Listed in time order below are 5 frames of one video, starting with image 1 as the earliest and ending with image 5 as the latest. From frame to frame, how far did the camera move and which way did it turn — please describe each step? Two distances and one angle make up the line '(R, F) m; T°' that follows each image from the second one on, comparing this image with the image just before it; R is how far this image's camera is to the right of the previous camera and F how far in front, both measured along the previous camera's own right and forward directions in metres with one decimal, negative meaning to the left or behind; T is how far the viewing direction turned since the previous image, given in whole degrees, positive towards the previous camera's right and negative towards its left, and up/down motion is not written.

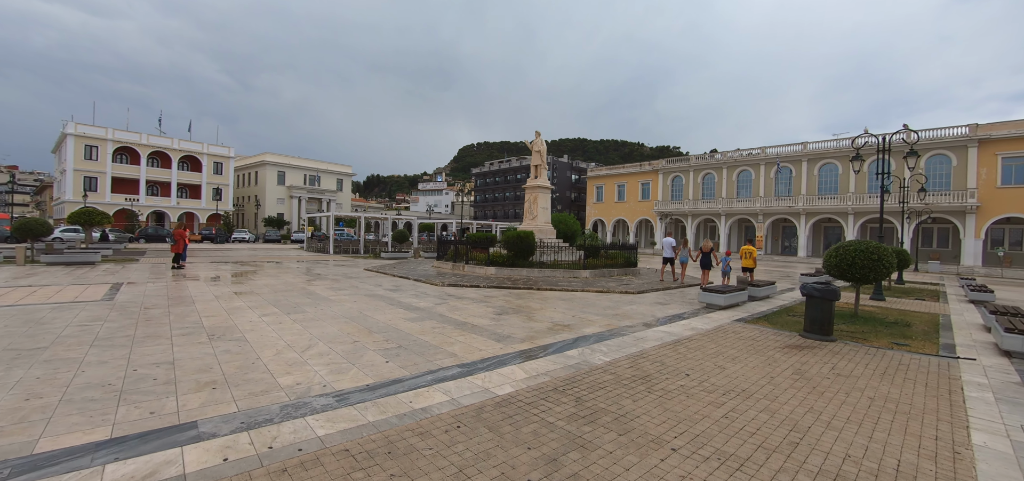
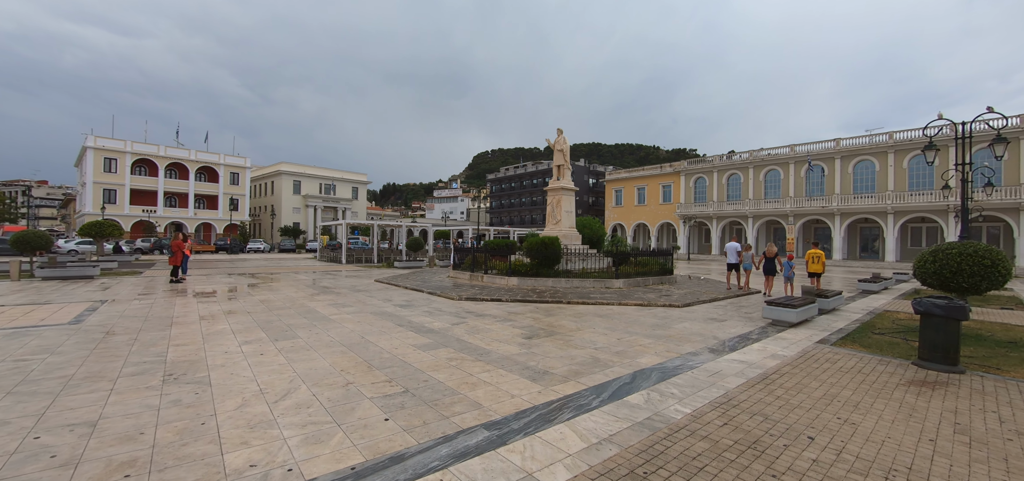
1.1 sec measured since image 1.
(-0.3, +1.3) m; -2°
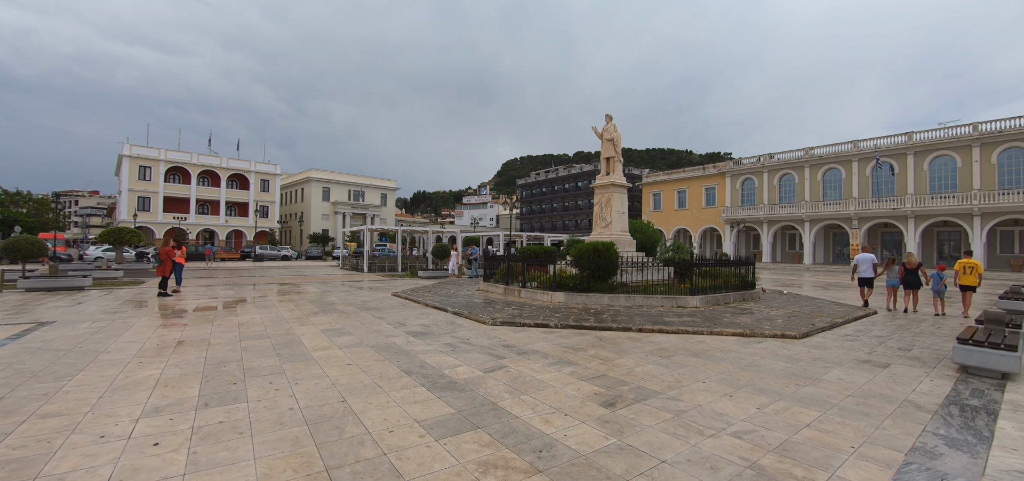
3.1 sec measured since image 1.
(-0.4, +2.4) m; -4°
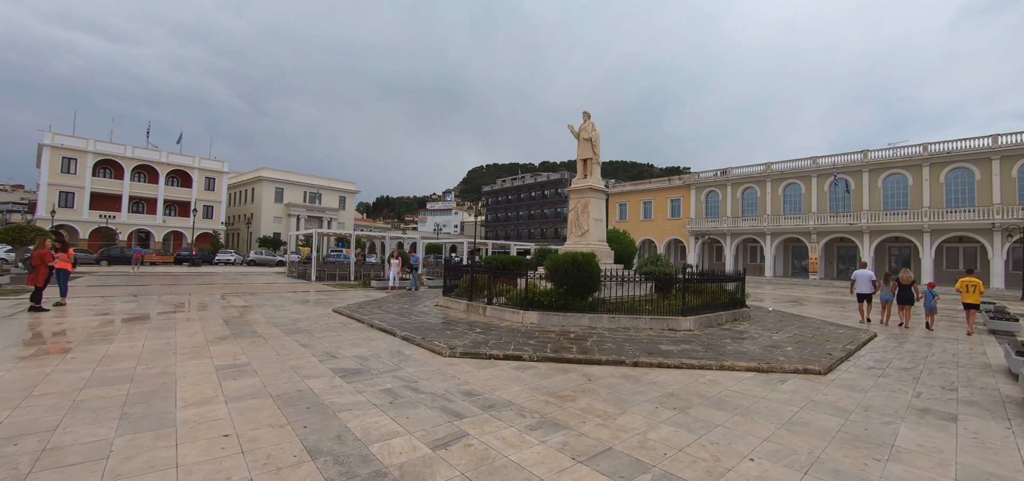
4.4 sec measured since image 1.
(0.0, +1.5) m; +5°
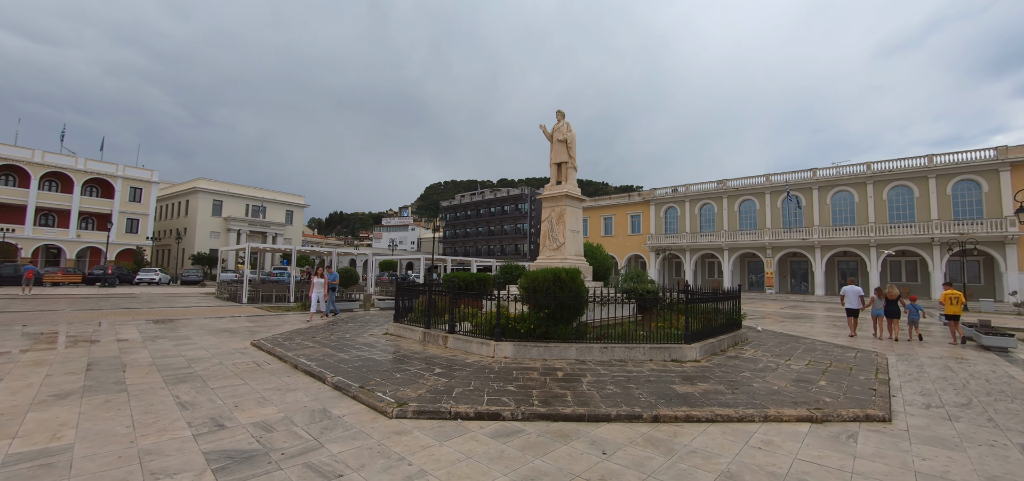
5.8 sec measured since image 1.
(-0.2, +1.6) m; +6°
